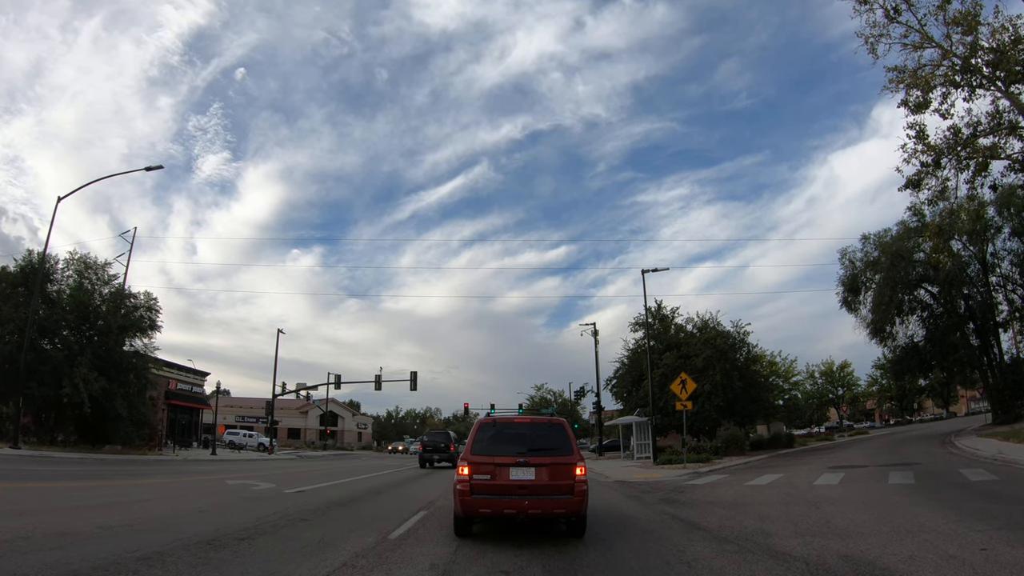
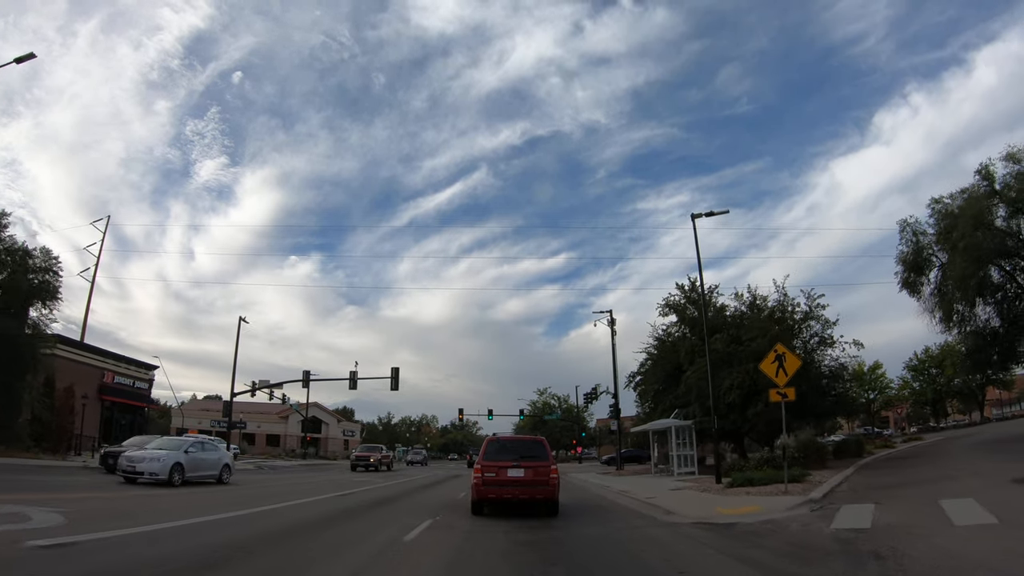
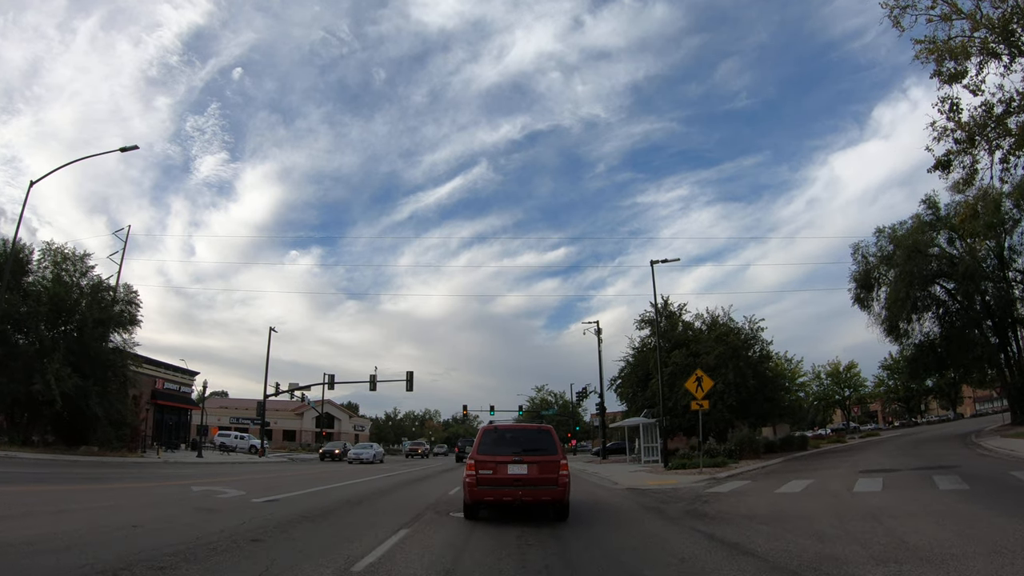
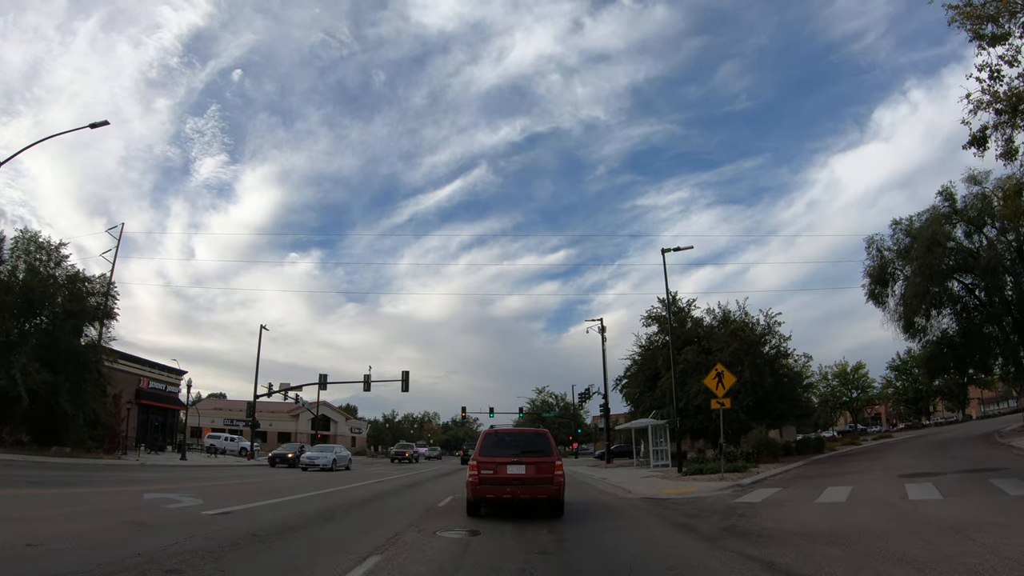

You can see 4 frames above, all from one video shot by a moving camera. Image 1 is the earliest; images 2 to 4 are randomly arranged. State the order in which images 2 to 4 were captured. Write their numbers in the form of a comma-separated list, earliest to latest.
3, 4, 2
